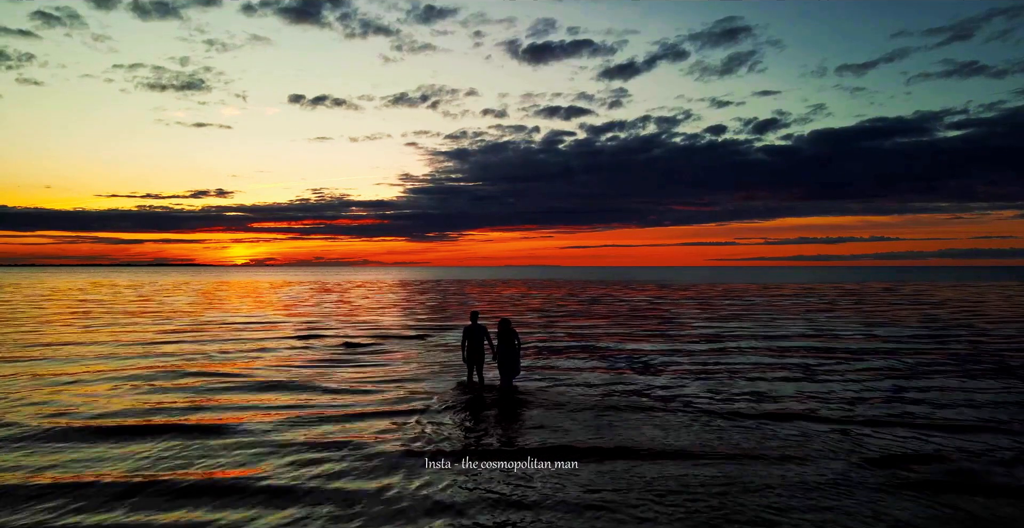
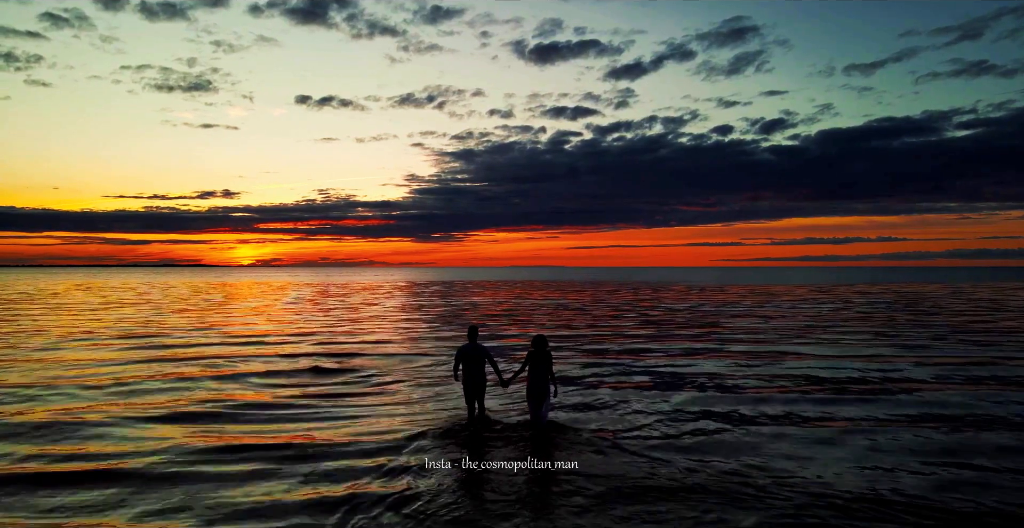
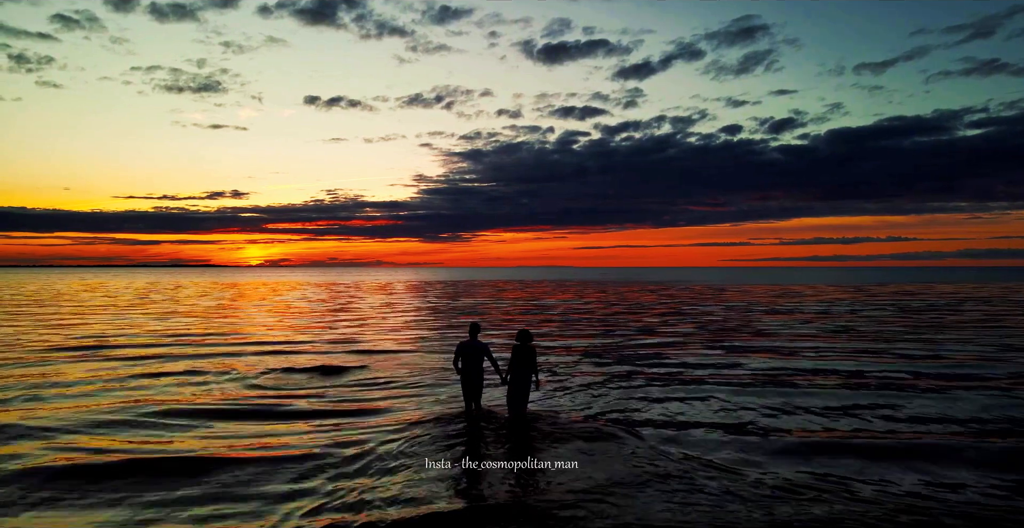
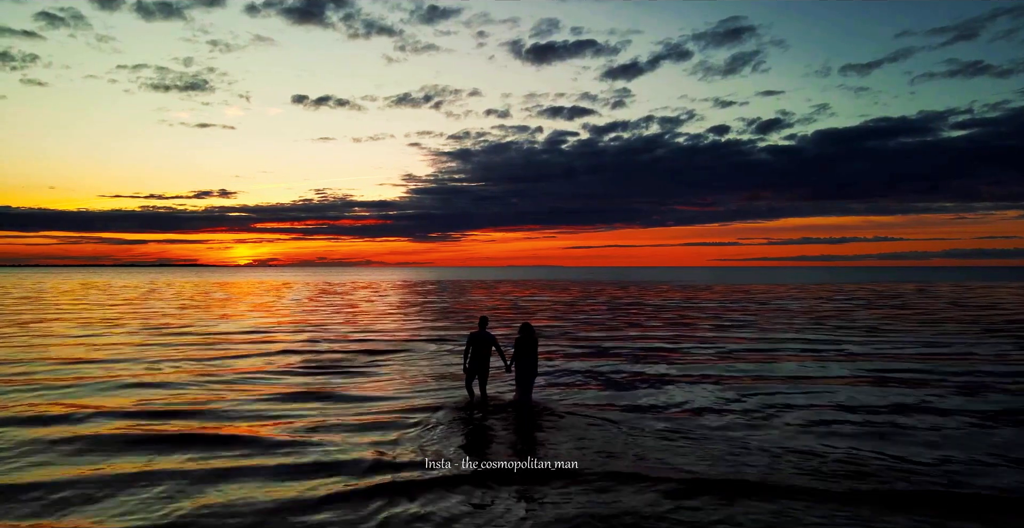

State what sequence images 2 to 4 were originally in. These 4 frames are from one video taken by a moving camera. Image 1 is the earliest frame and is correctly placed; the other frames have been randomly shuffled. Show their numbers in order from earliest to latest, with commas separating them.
4, 2, 3
